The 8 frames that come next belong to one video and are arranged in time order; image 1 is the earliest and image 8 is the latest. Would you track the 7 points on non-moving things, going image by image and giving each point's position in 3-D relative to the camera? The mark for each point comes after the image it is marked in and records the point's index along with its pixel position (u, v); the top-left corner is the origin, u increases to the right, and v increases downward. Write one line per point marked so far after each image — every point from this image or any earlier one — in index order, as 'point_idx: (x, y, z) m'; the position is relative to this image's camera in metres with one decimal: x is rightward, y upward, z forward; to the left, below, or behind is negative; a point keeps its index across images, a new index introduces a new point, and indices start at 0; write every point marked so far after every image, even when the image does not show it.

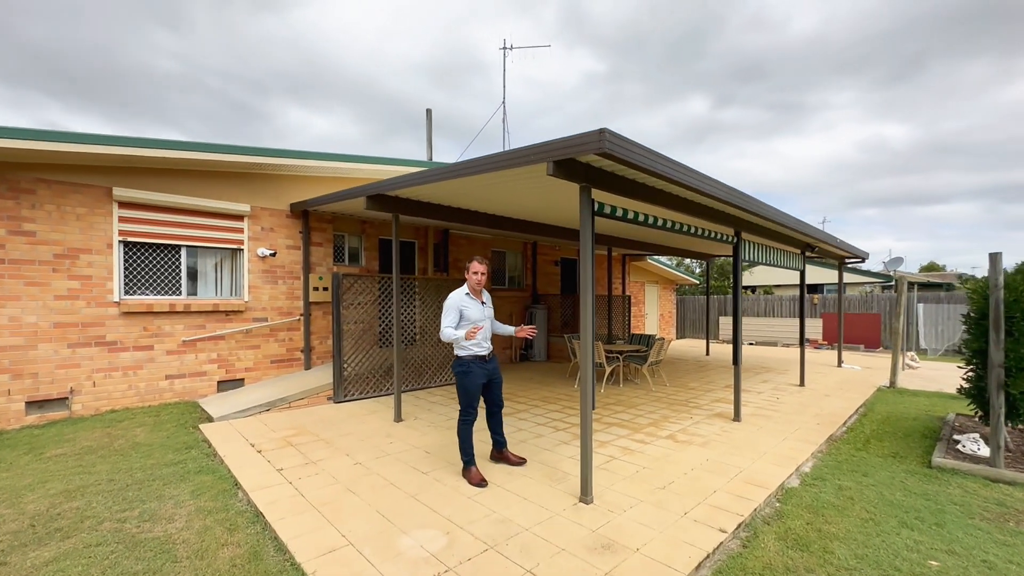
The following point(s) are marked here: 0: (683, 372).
0: (+3.2, -1.6, +8.3) m
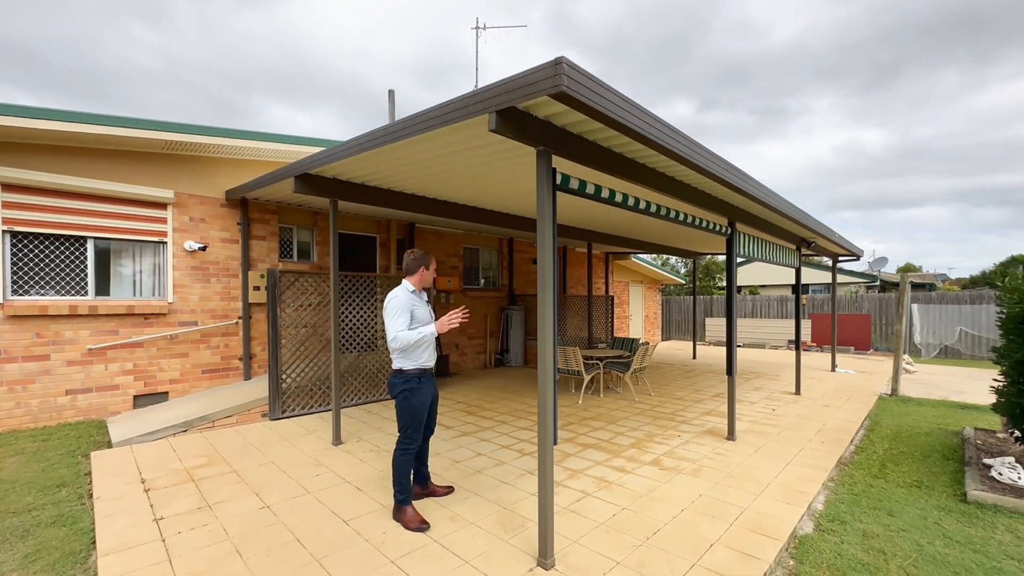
0: (+2.7, -1.6, +7.7) m
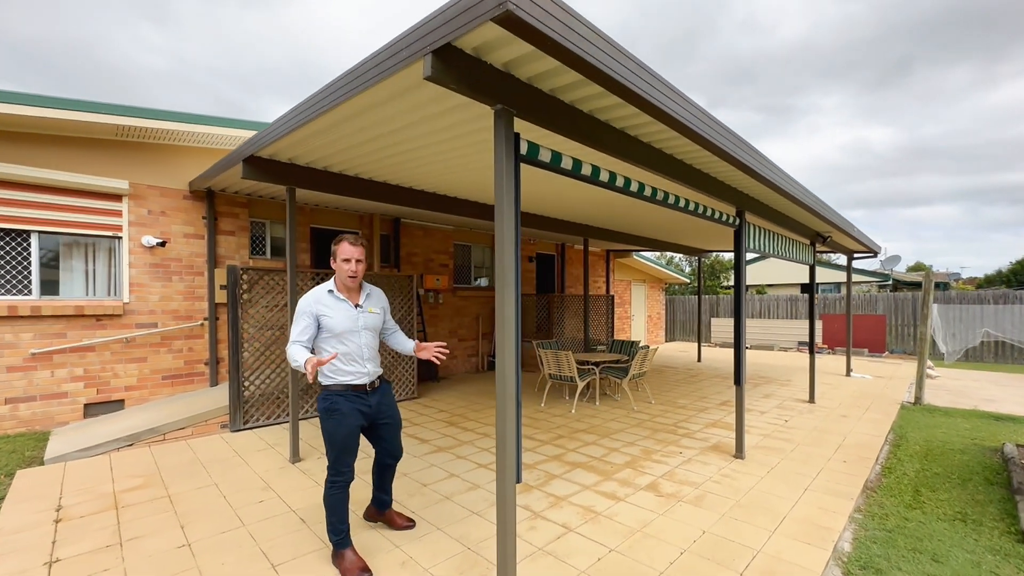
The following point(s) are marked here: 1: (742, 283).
0: (+2.5, -1.5, +7.1) m
1: (+2.0, 0.0, +4.0) m
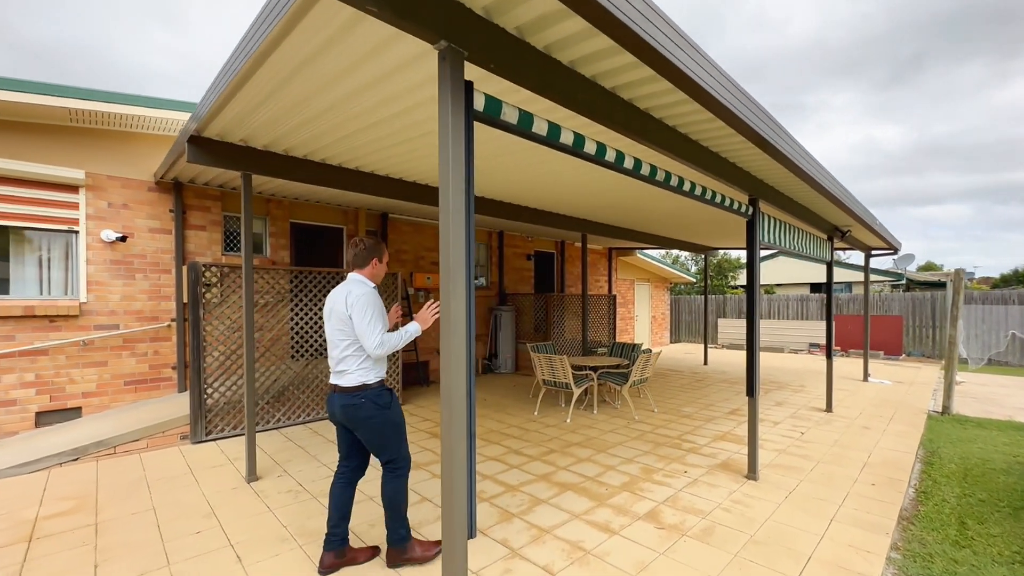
0: (+2.4, -1.5, +6.7) m
1: (+1.9, 0.0, +3.5) m
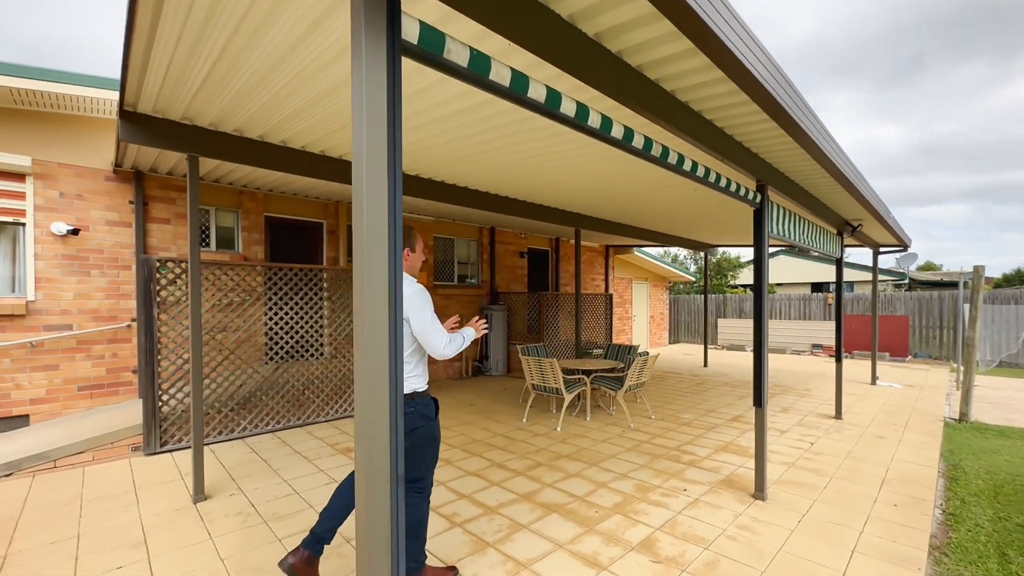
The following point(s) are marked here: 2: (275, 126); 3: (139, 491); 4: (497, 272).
0: (+2.3, -1.5, +6.3) m
1: (+1.8, +0.1, +3.1) m
2: (-1.6, +1.1, +3.0) m
3: (-2.7, -1.5, +3.3) m
4: (-0.3, +0.3, +8.5) m
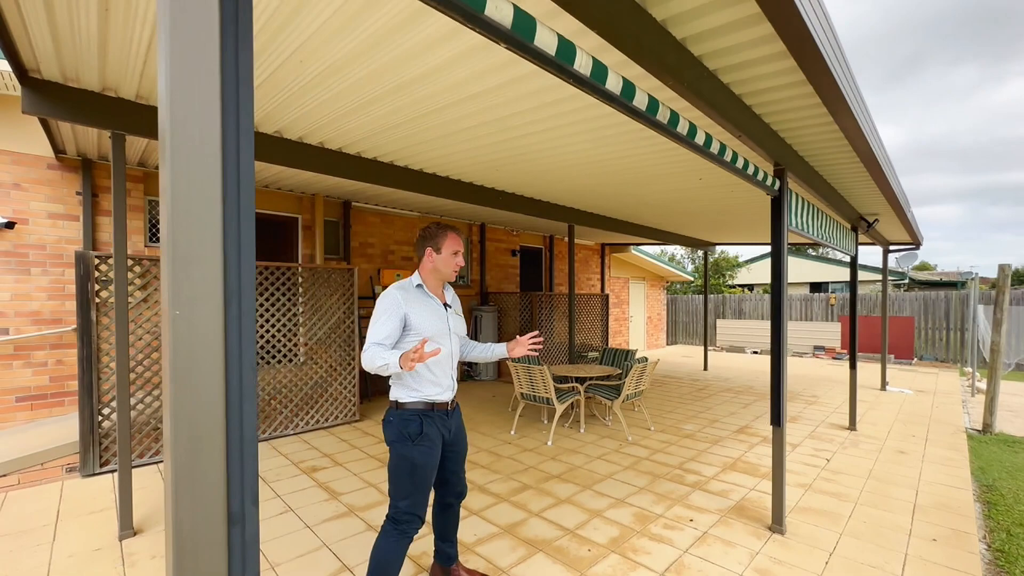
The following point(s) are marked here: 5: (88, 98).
0: (+2.1, -1.5, +5.9) m
1: (+1.7, +0.1, +2.7) m
2: (-1.7, +1.1, +2.6) m
3: (-2.8, -1.5, +2.8) m
4: (-0.4, +0.3, +8.0) m
5: (-2.4, +1.1, +2.5) m
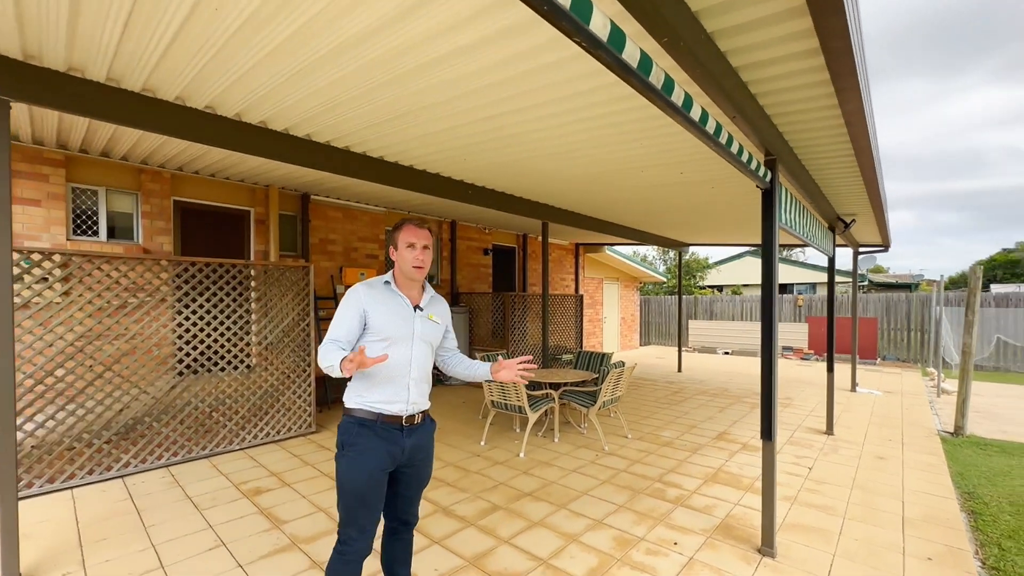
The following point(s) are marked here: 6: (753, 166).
0: (+1.8, -1.5, +5.7) m
1: (+1.5, +0.1, +2.5) m
2: (-1.8, +1.1, +2.1) m
3: (-3.0, -1.5, +2.3) m
4: (-0.9, +0.3, +7.7) m
5: (-2.5, +1.1, +2.0) m
6: (+1.2, +0.6, +2.3) m
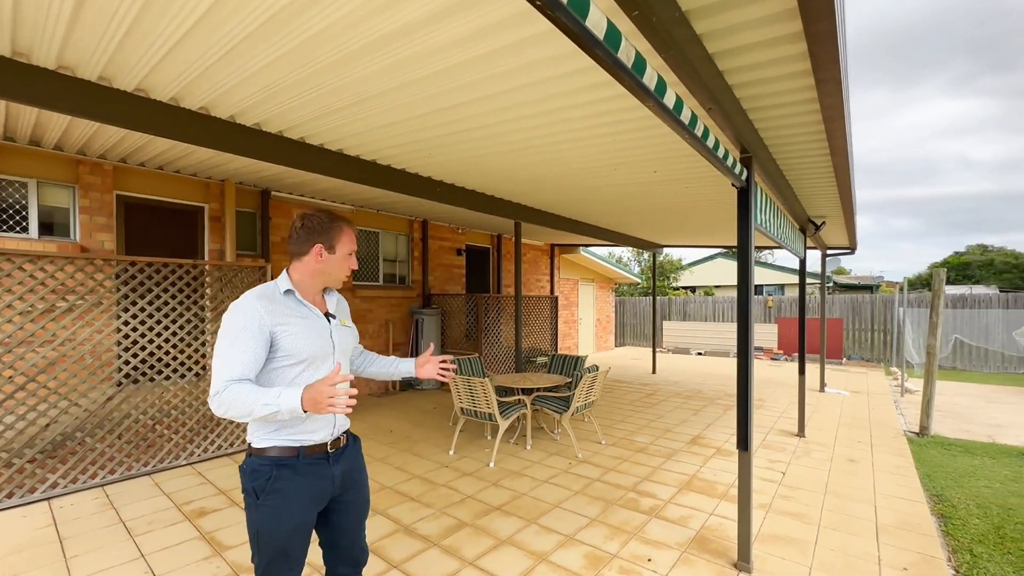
0: (+1.4, -1.5, +5.6) m
1: (+1.3, 0.0, +2.4) m
2: (-2.0, +1.1, +1.9) m
3: (-3.2, -1.5, +2.0) m
4: (-1.4, +0.3, +7.5) m
5: (-2.7, +1.0, +1.7) m
6: (+1.0, +0.6, +2.2) m
